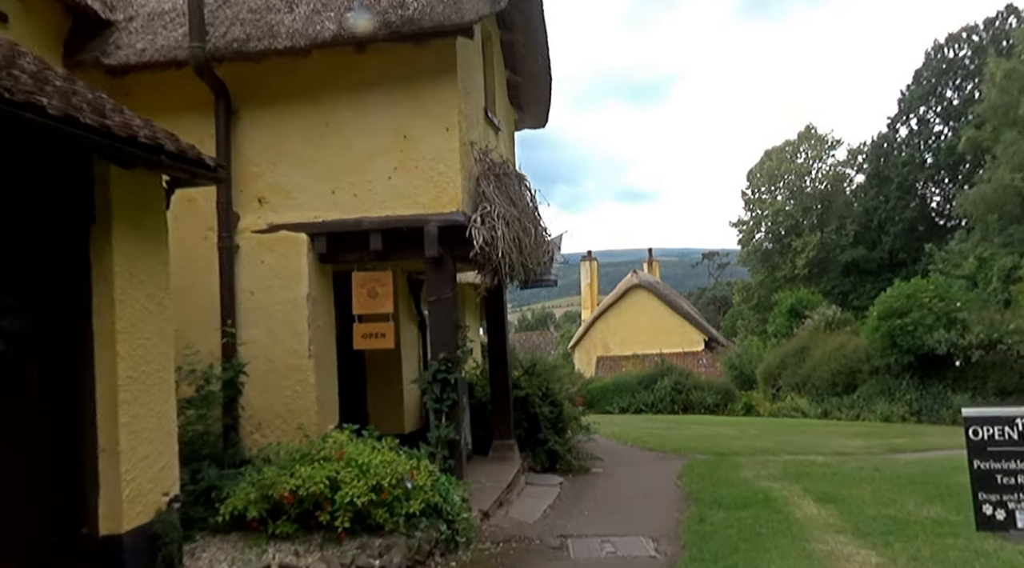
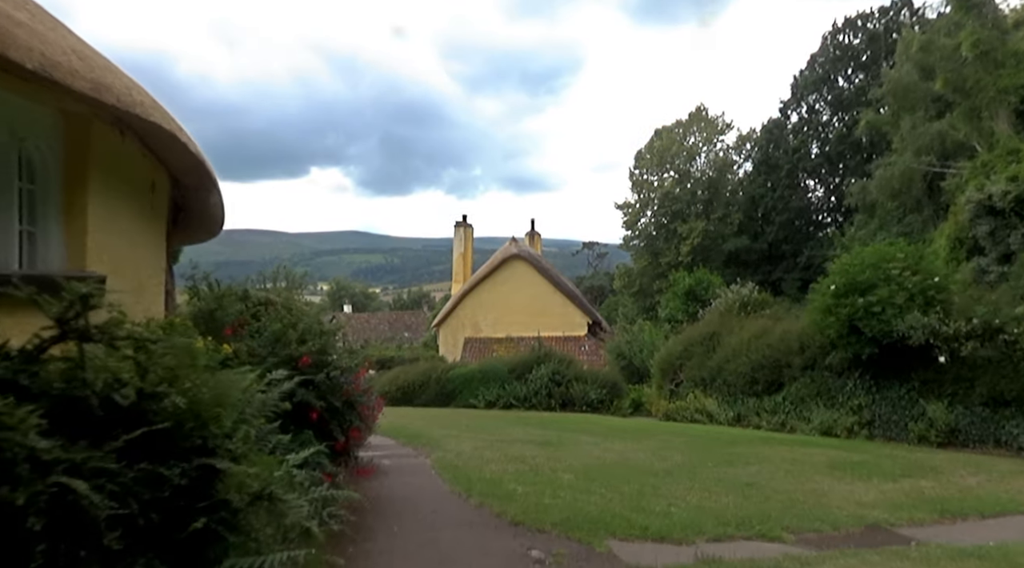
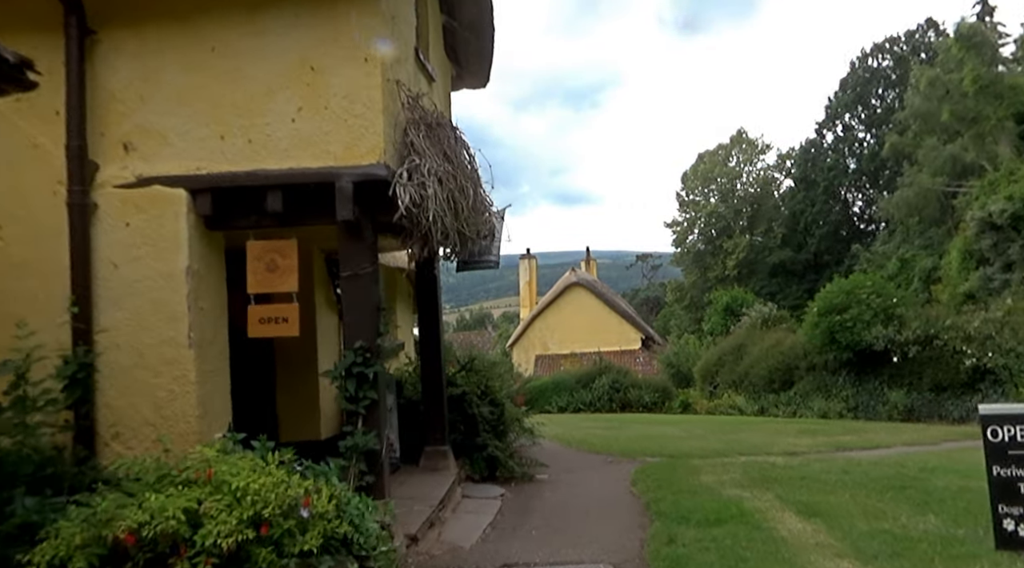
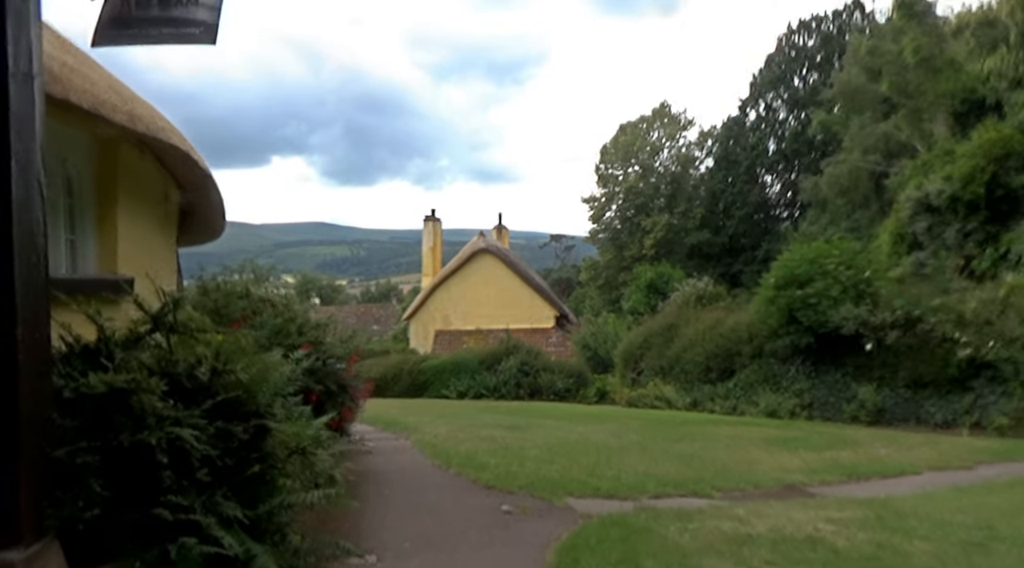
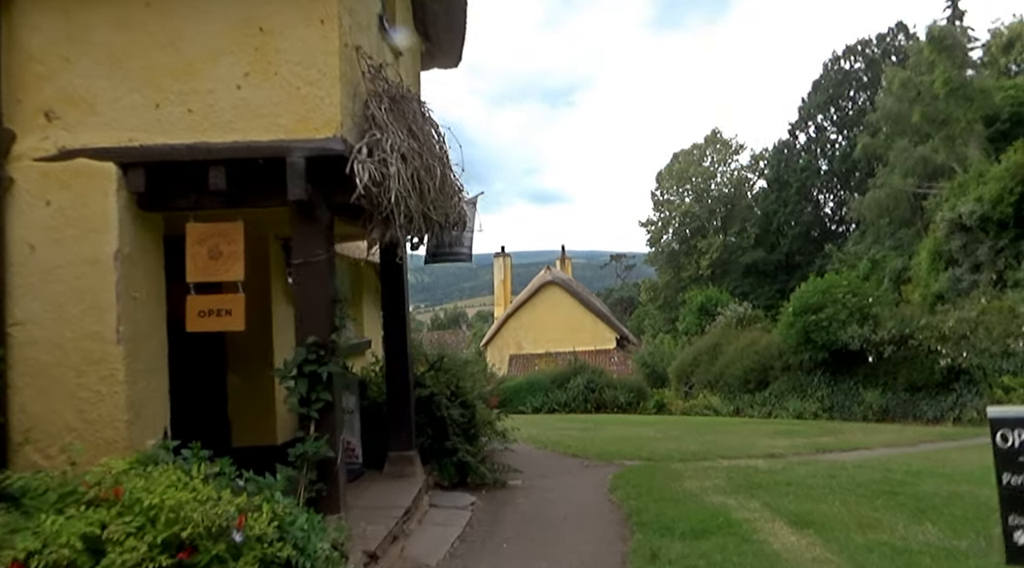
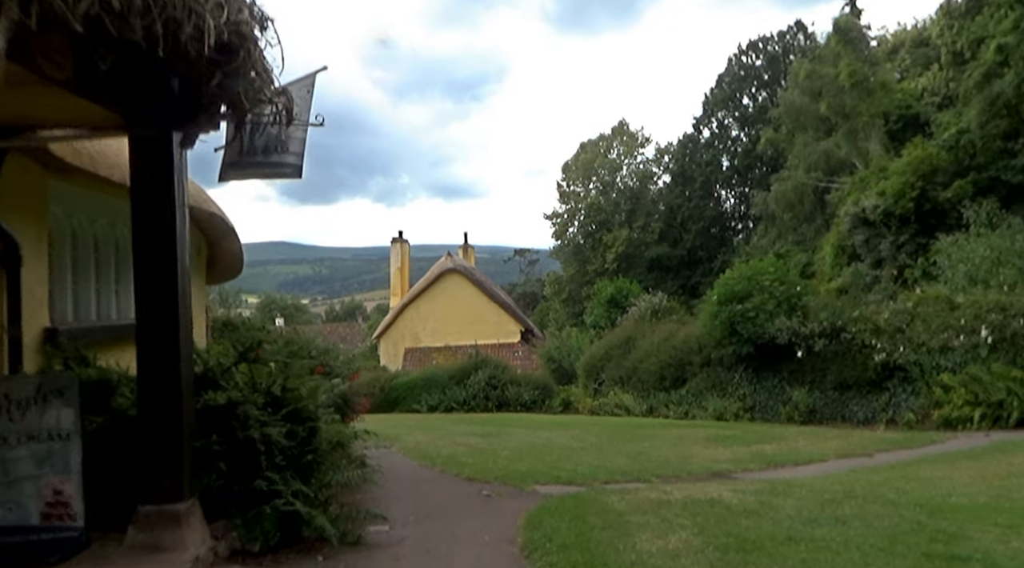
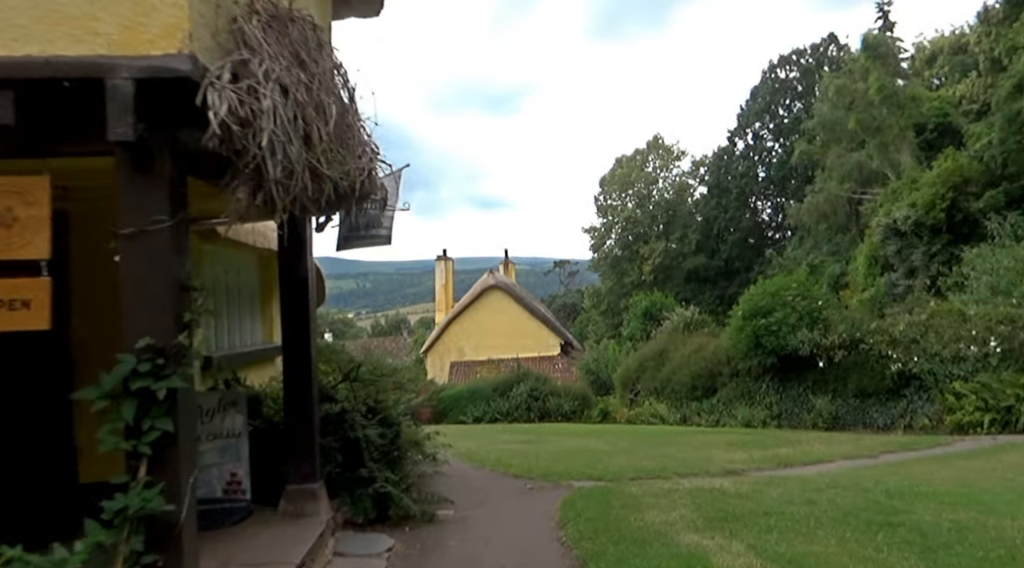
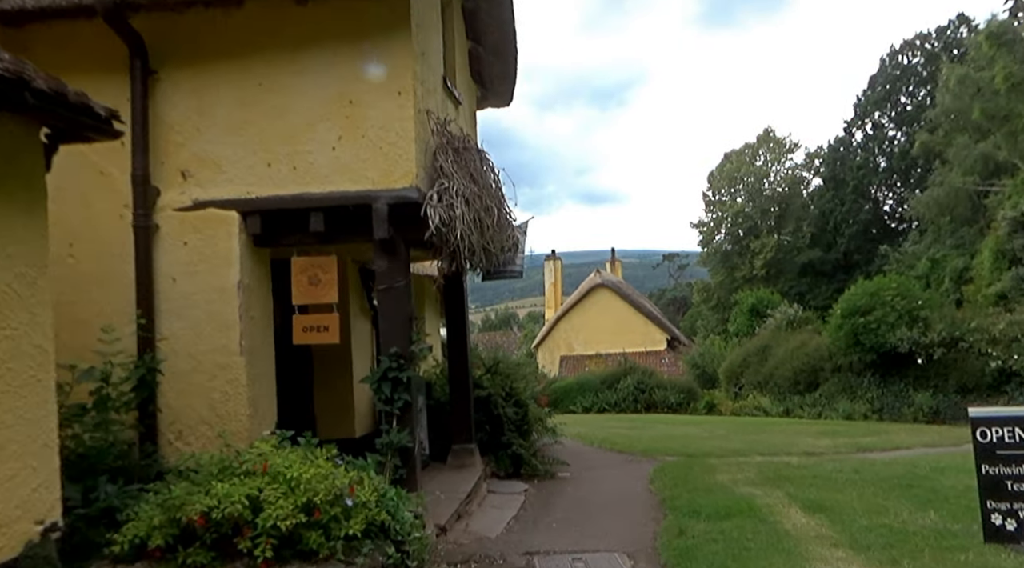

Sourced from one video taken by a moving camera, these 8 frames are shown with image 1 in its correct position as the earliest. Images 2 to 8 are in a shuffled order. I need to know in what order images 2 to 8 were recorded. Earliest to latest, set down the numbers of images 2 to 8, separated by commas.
8, 3, 5, 7, 6, 4, 2
